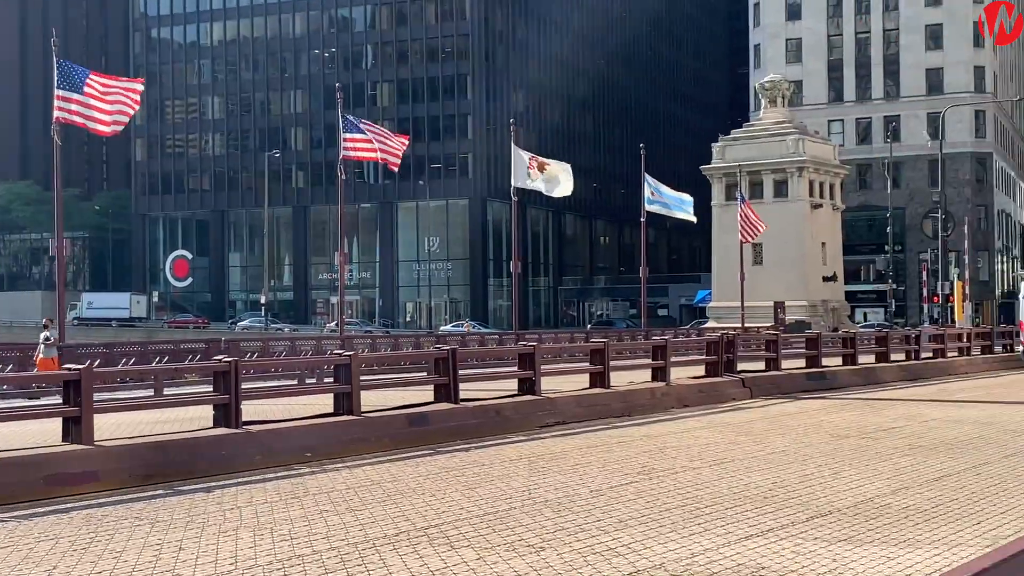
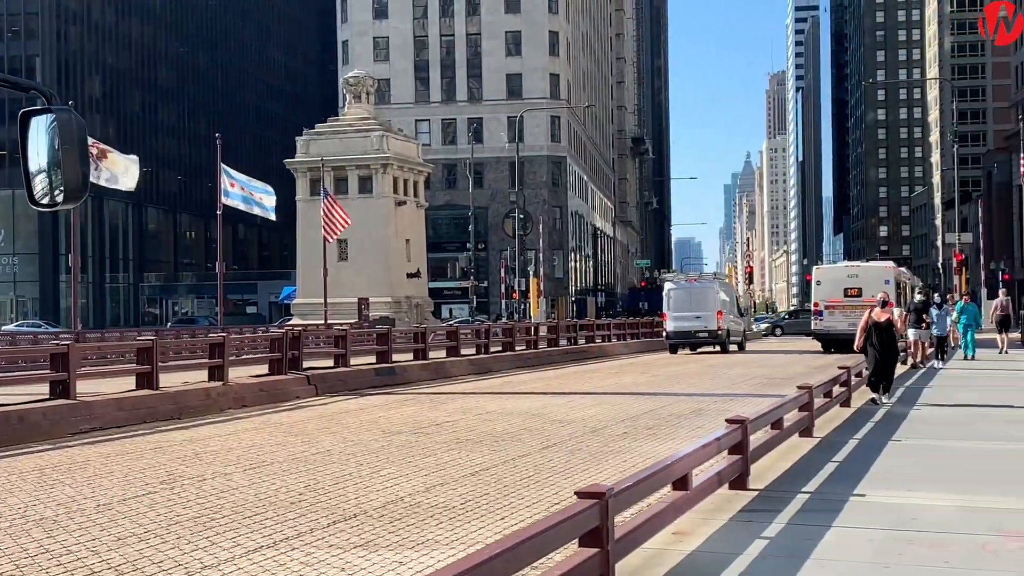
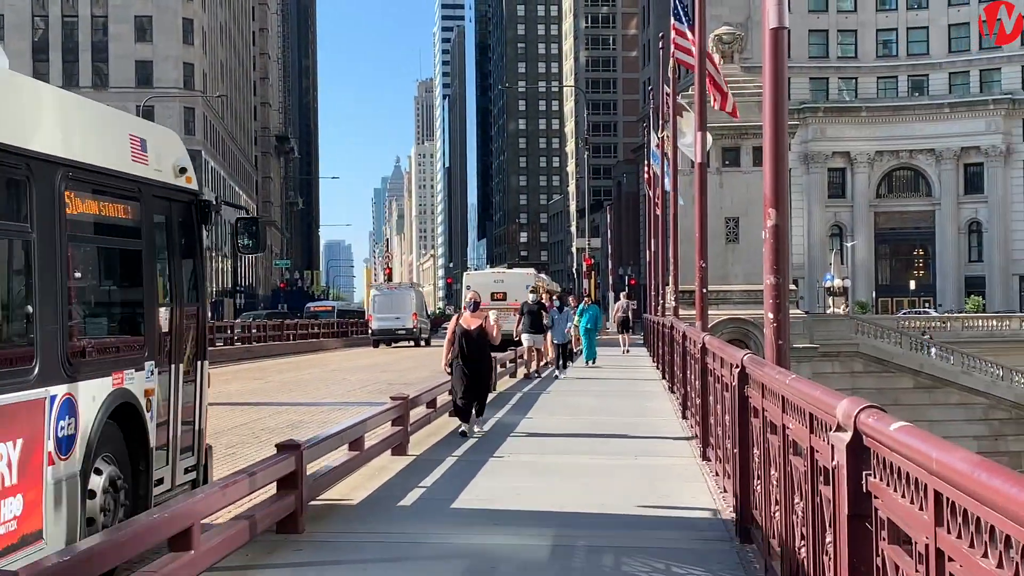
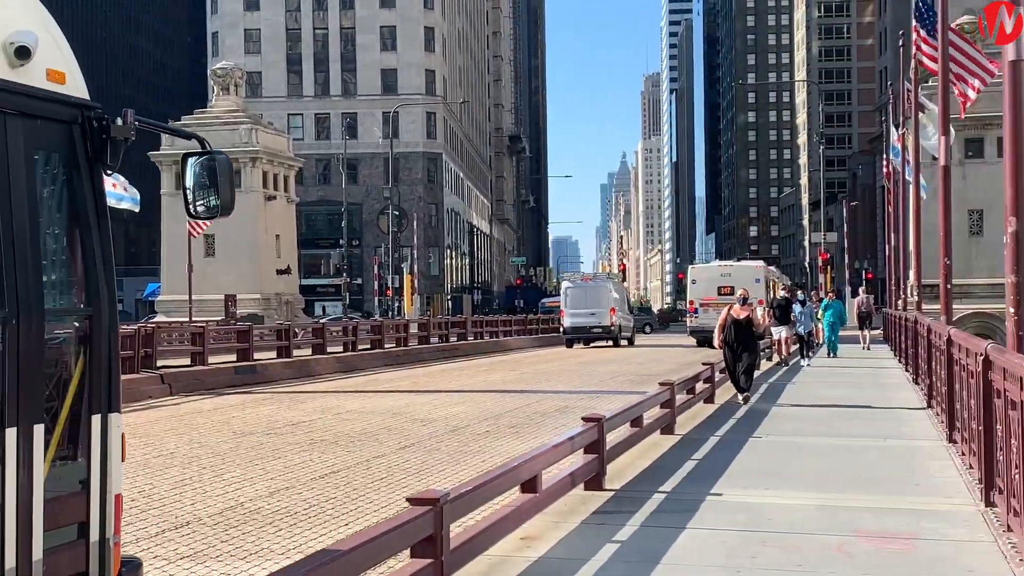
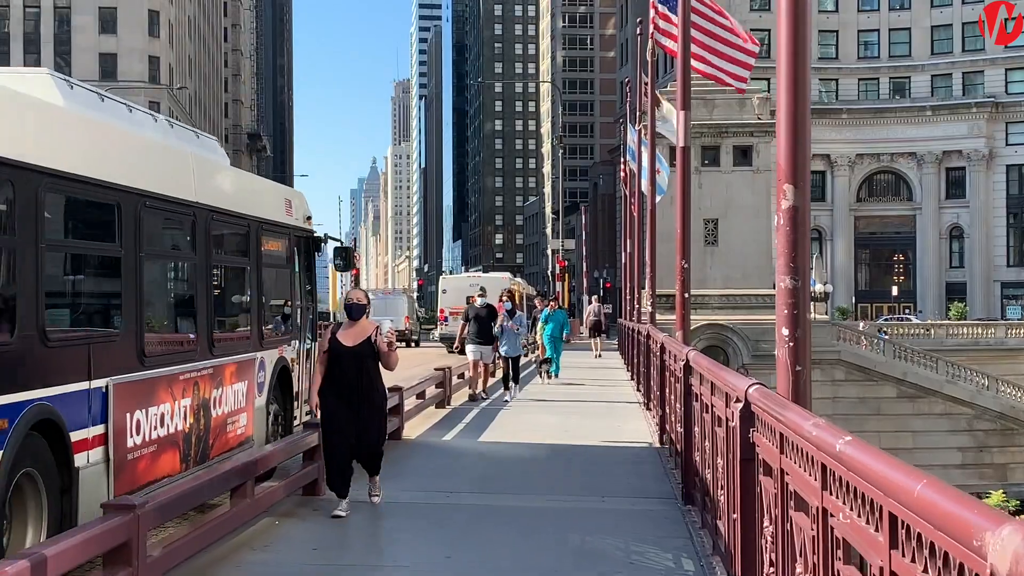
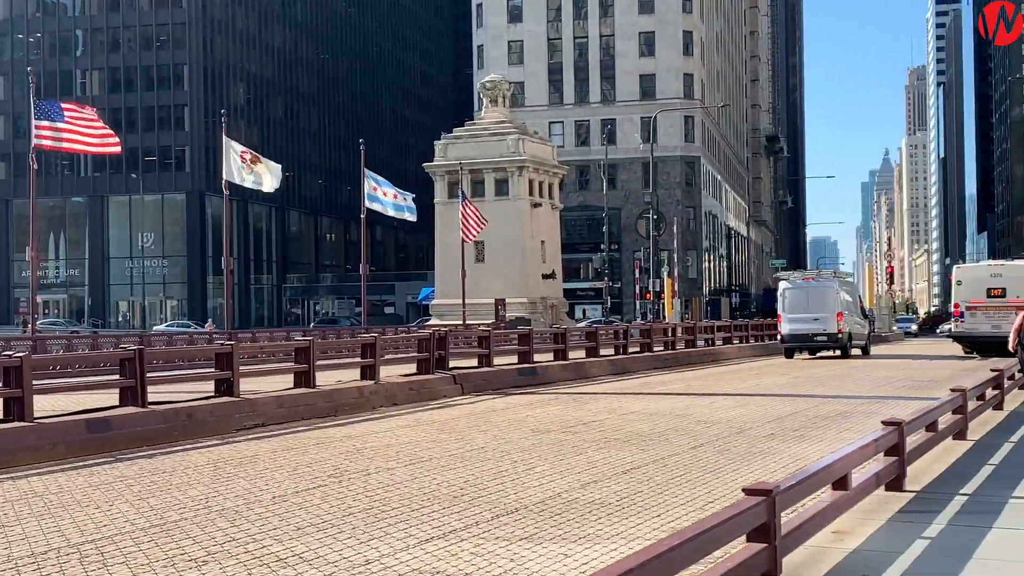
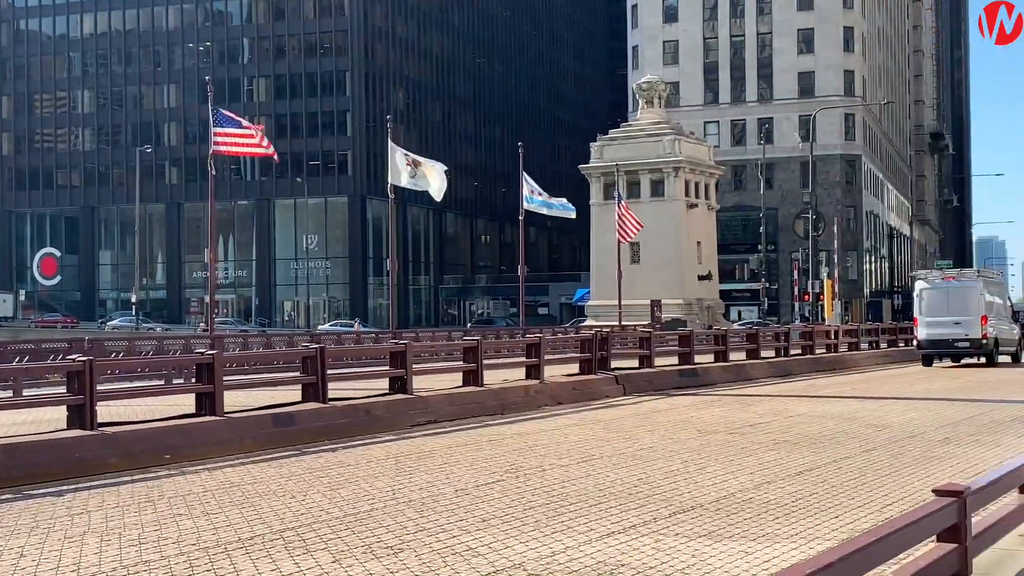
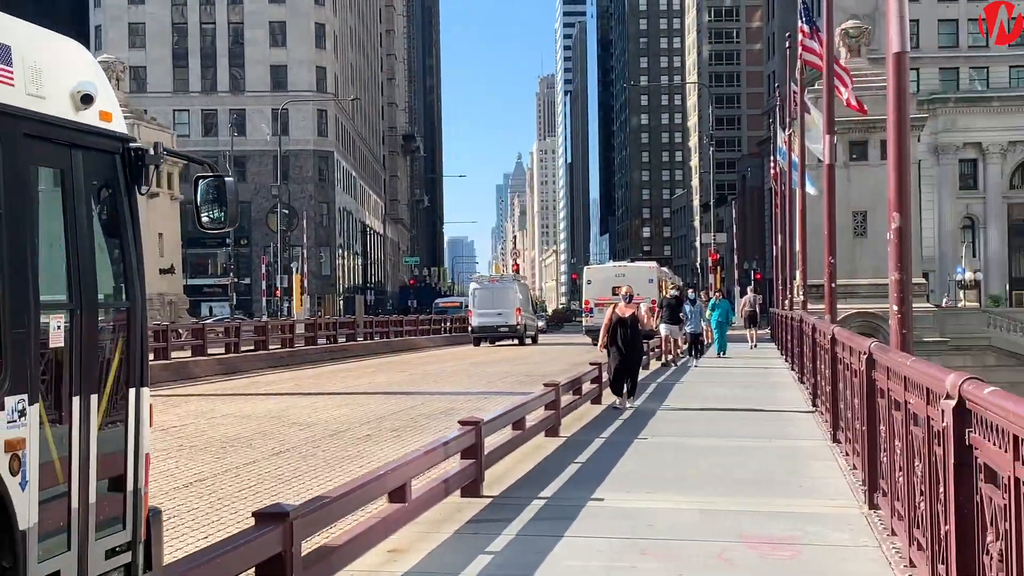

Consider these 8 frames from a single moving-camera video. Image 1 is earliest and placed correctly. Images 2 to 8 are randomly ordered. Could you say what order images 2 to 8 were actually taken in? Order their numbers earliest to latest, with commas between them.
7, 6, 2, 4, 8, 3, 5
